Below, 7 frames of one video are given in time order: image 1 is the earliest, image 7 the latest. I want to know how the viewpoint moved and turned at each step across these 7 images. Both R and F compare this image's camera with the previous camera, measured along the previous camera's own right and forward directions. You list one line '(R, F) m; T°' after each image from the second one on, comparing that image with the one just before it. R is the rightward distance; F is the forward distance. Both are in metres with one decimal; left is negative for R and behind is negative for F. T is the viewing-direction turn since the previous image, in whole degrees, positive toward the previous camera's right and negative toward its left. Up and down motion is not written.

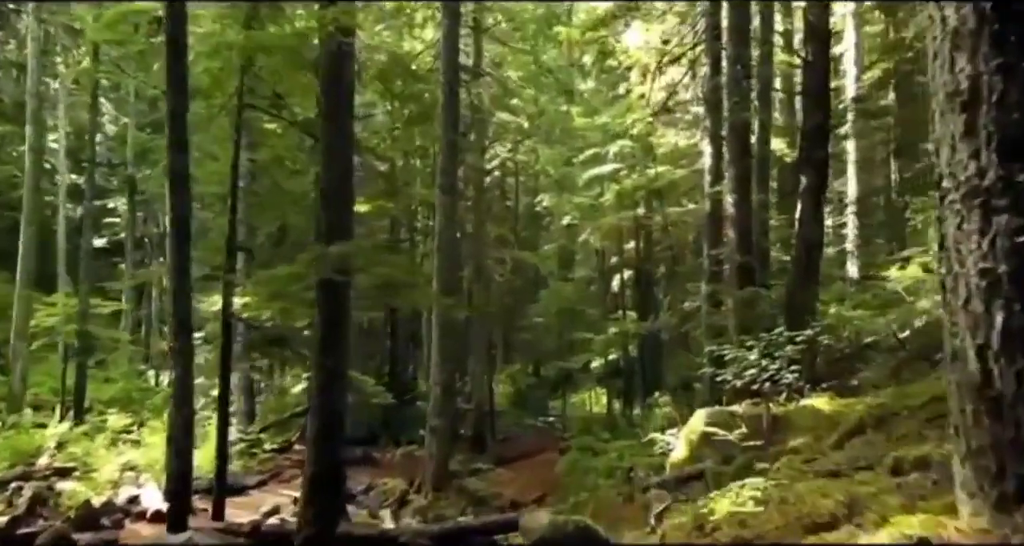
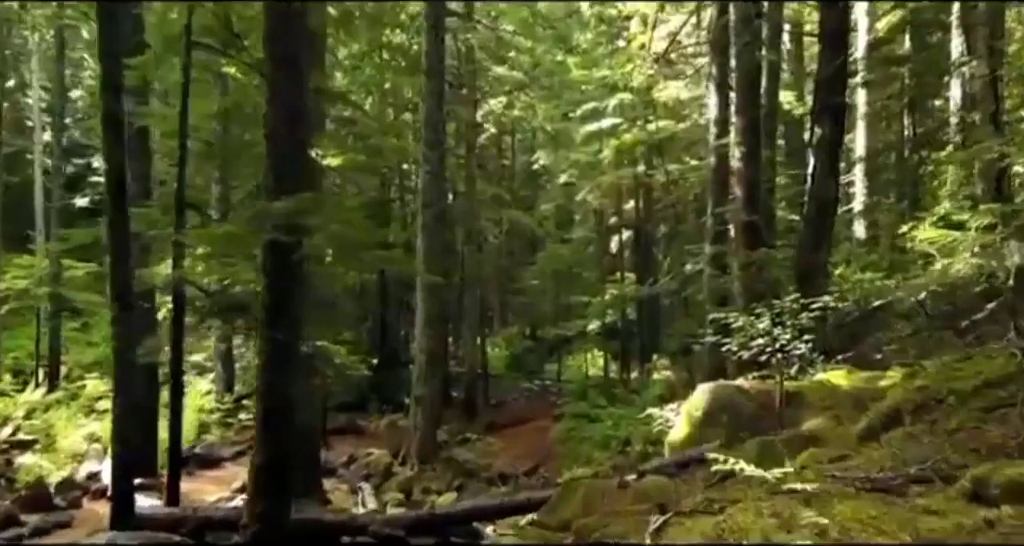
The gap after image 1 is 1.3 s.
(+0.2, +1.0) m; 0°
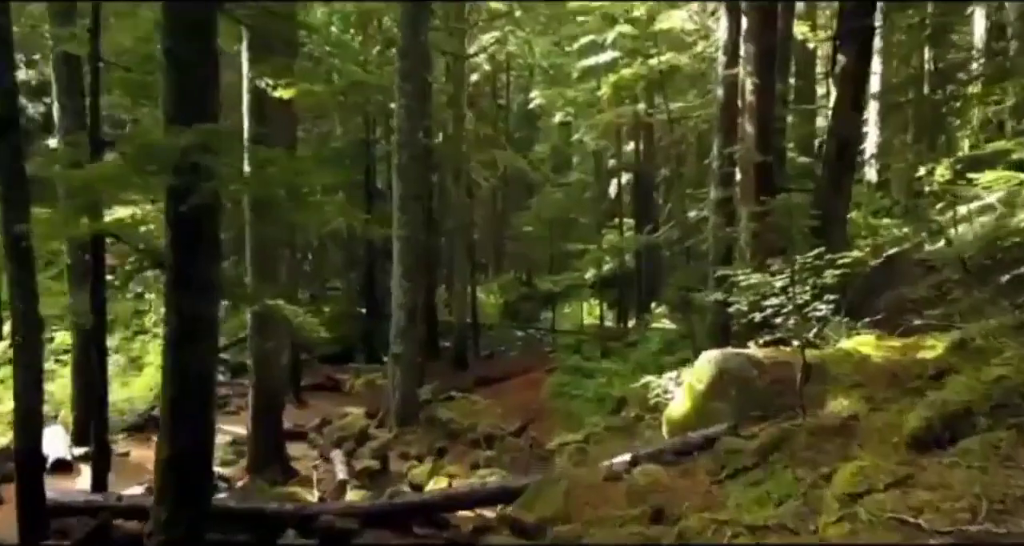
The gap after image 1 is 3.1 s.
(+0.3, +1.3) m; 0°
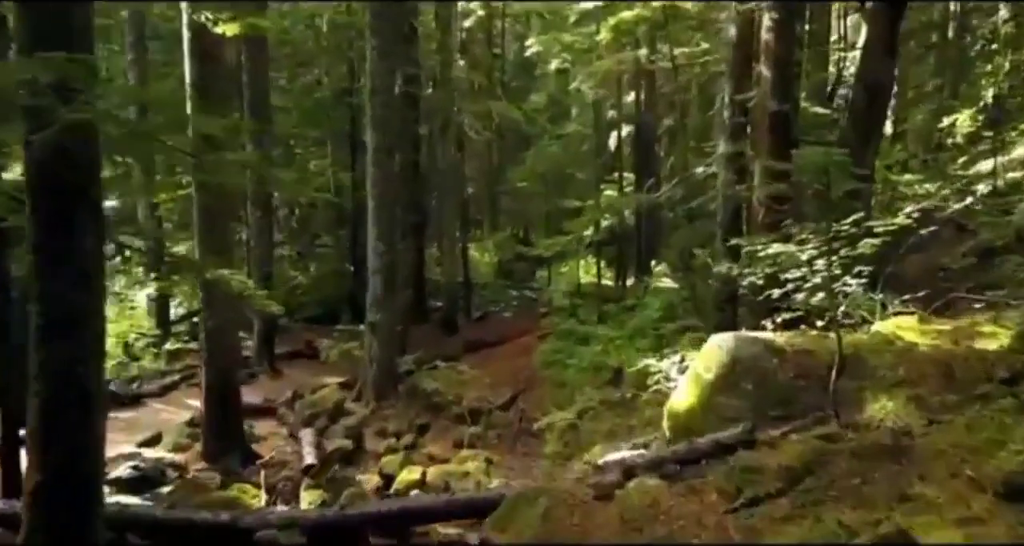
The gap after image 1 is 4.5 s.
(+0.2, +1.2) m; 0°
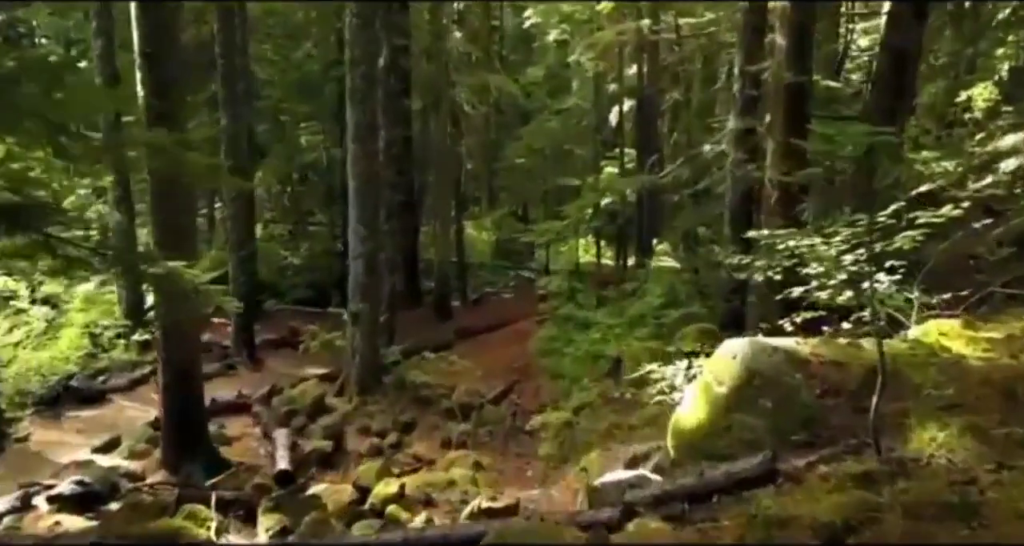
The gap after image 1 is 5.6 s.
(+0.1, +0.9) m; 0°
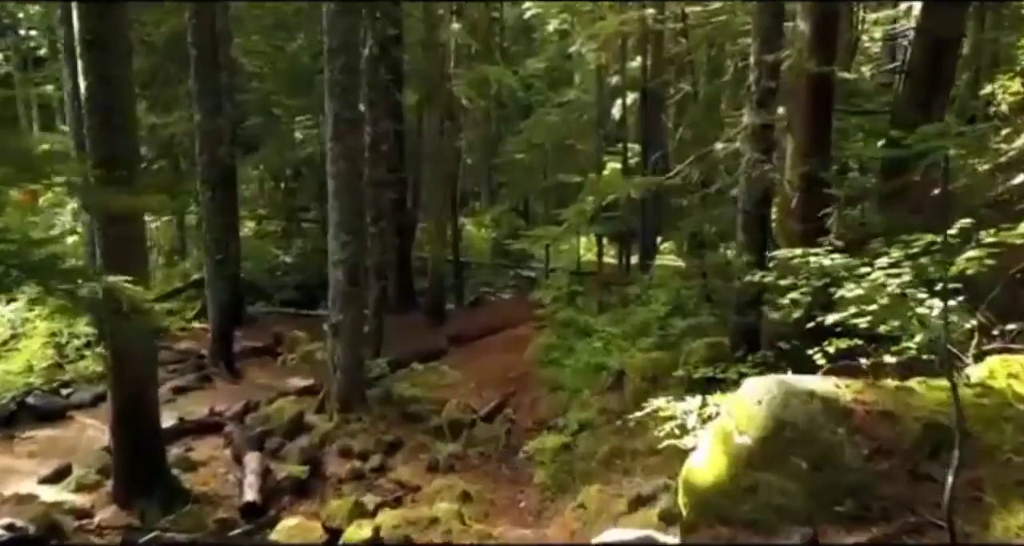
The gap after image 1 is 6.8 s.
(+0.1, +0.9) m; 0°
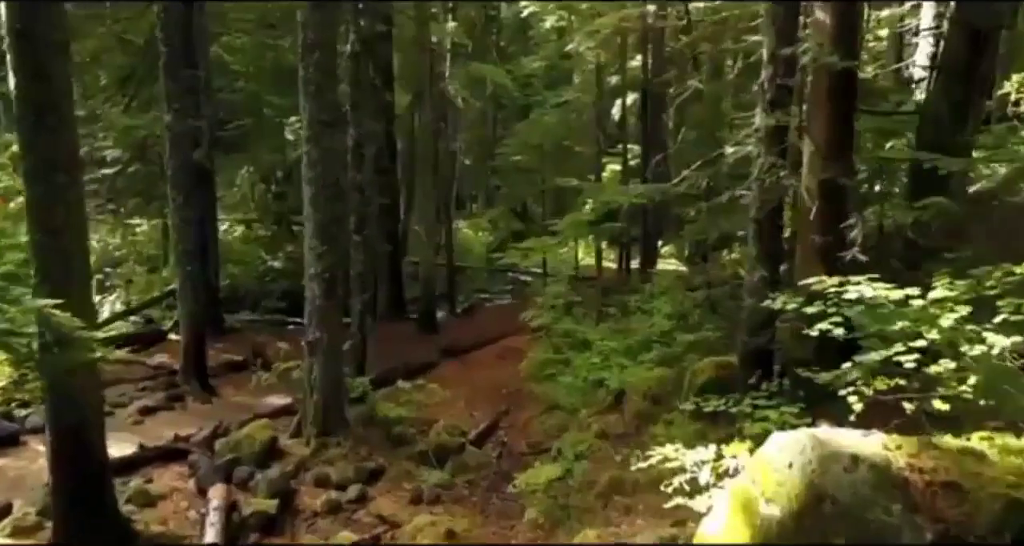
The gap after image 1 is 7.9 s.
(+0.1, +0.8) m; 0°
